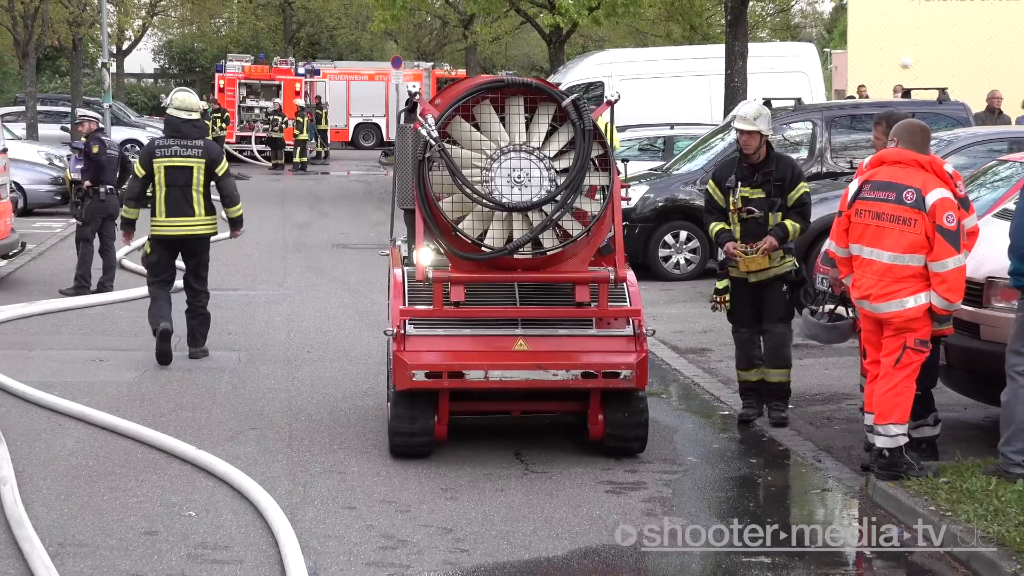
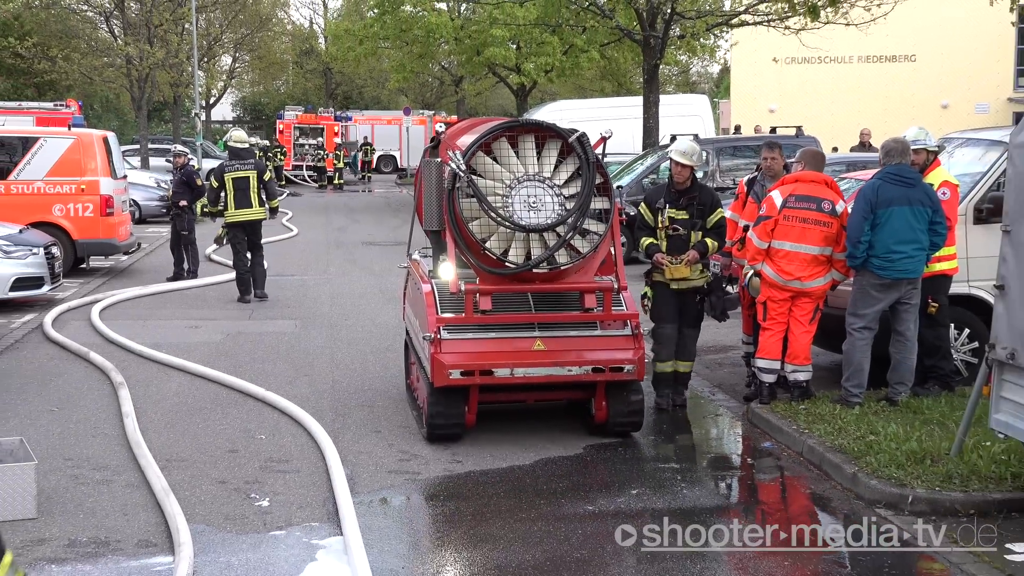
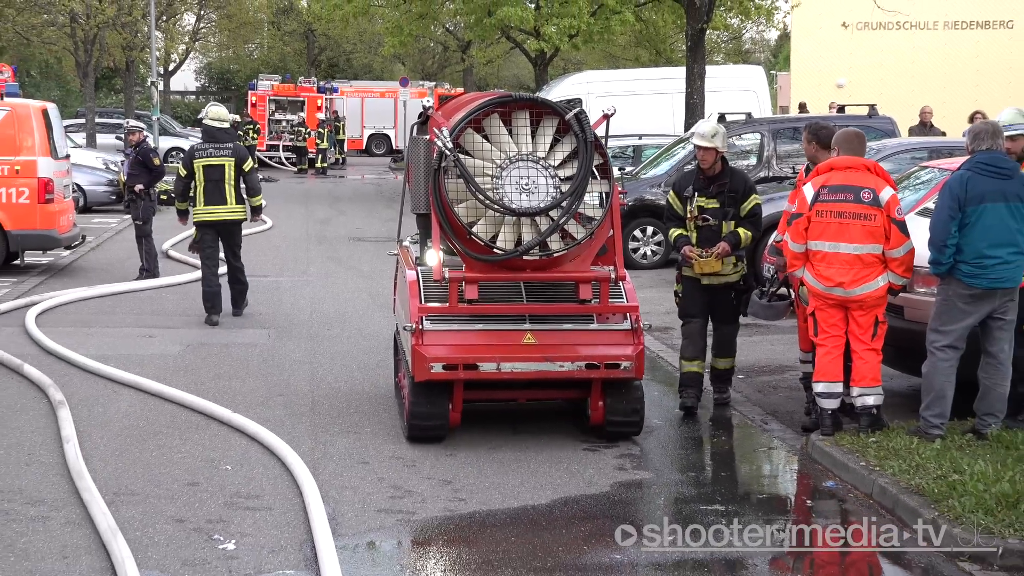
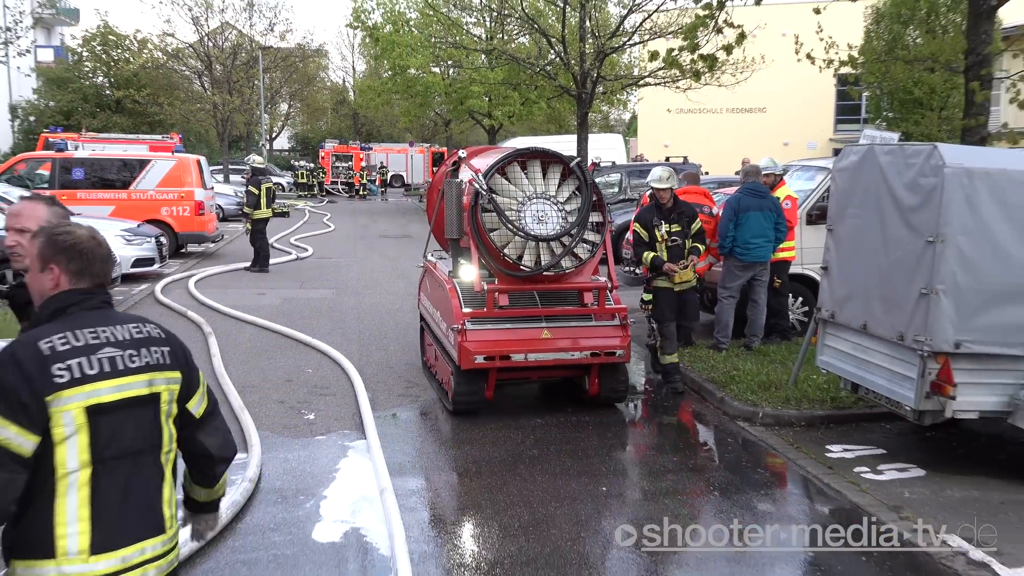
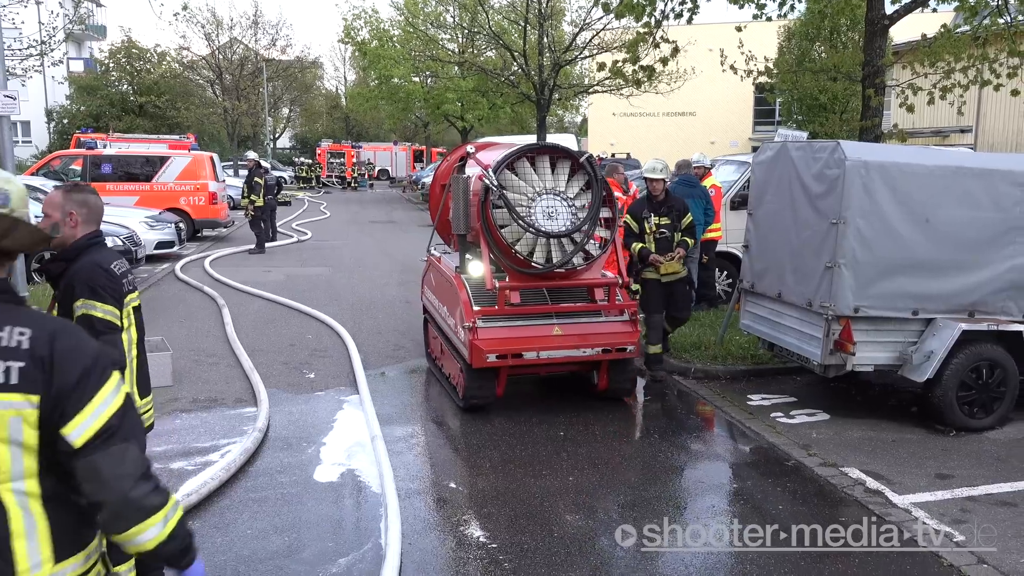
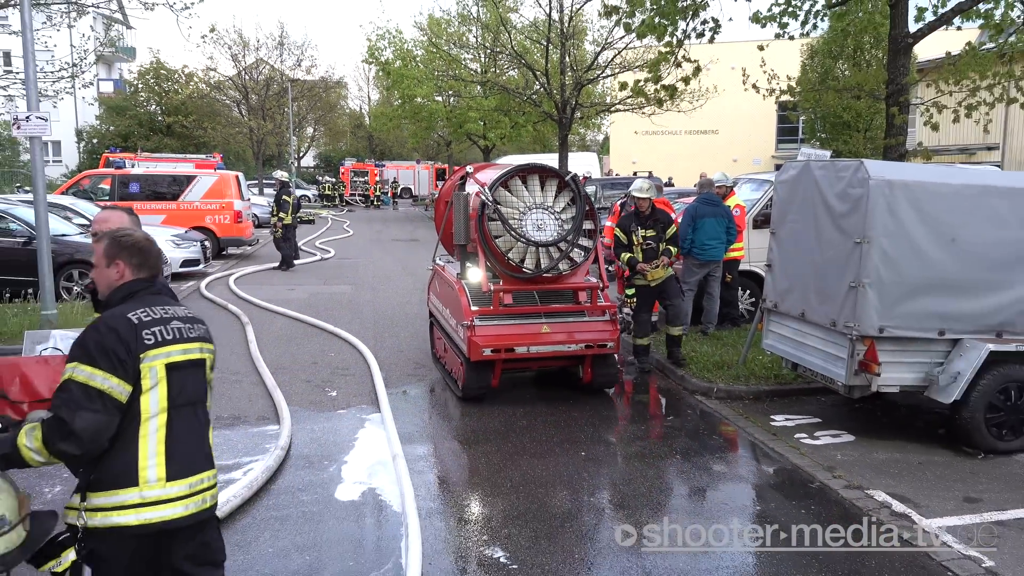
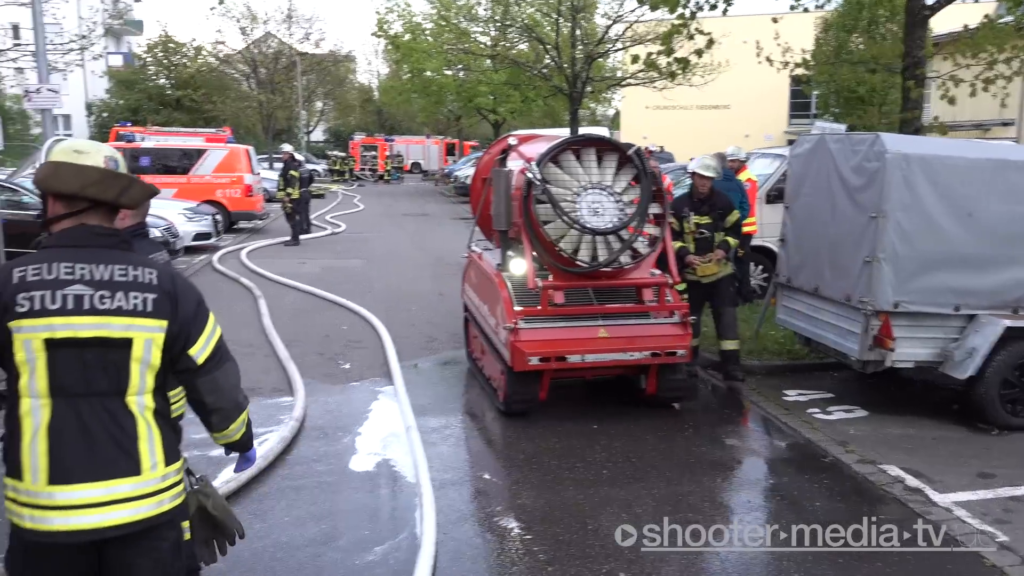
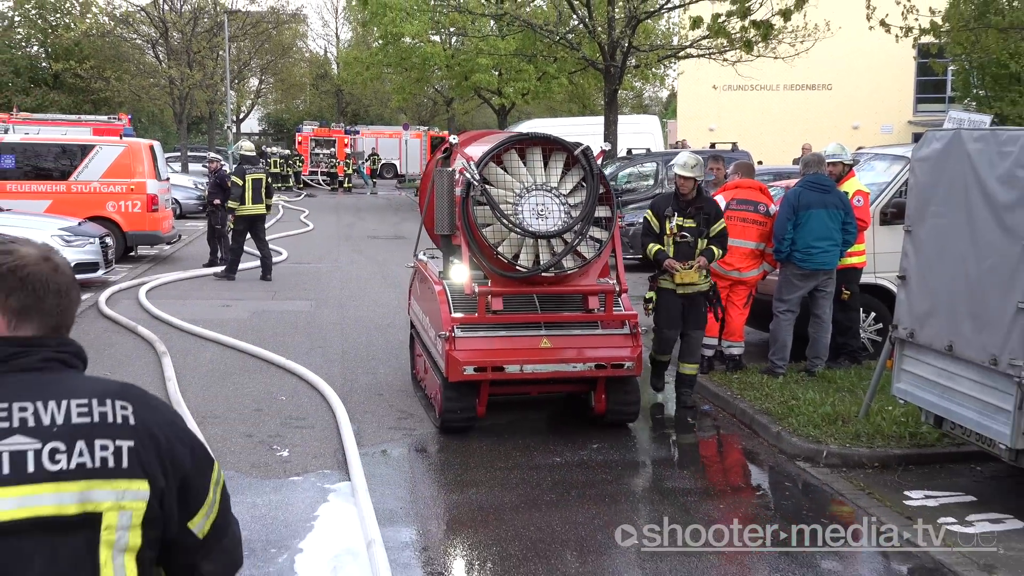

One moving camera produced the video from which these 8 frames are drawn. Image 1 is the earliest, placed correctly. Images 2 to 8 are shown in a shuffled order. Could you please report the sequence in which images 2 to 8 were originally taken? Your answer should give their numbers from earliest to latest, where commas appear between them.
3, 2, 8, 4, 6, 5, 7
